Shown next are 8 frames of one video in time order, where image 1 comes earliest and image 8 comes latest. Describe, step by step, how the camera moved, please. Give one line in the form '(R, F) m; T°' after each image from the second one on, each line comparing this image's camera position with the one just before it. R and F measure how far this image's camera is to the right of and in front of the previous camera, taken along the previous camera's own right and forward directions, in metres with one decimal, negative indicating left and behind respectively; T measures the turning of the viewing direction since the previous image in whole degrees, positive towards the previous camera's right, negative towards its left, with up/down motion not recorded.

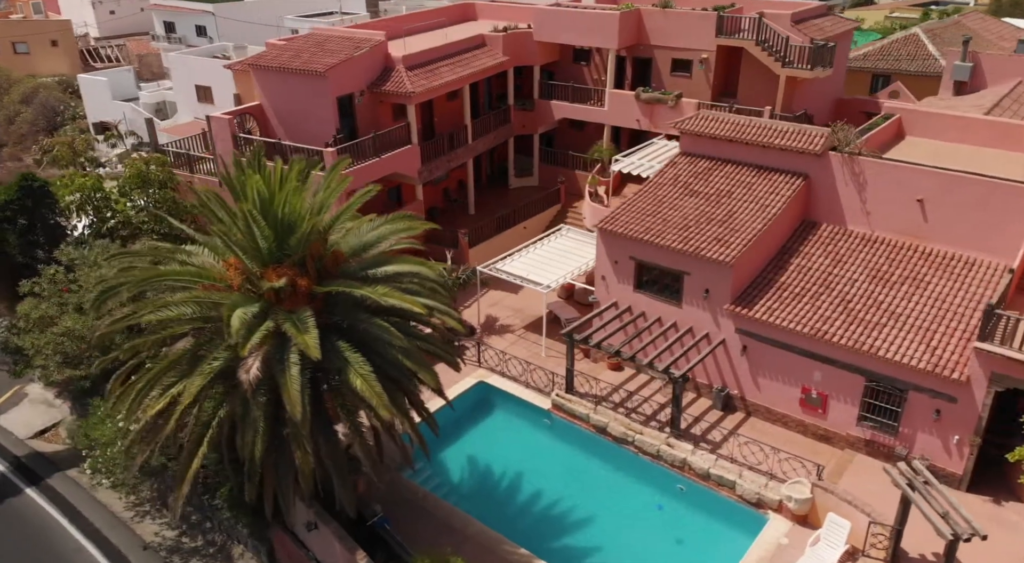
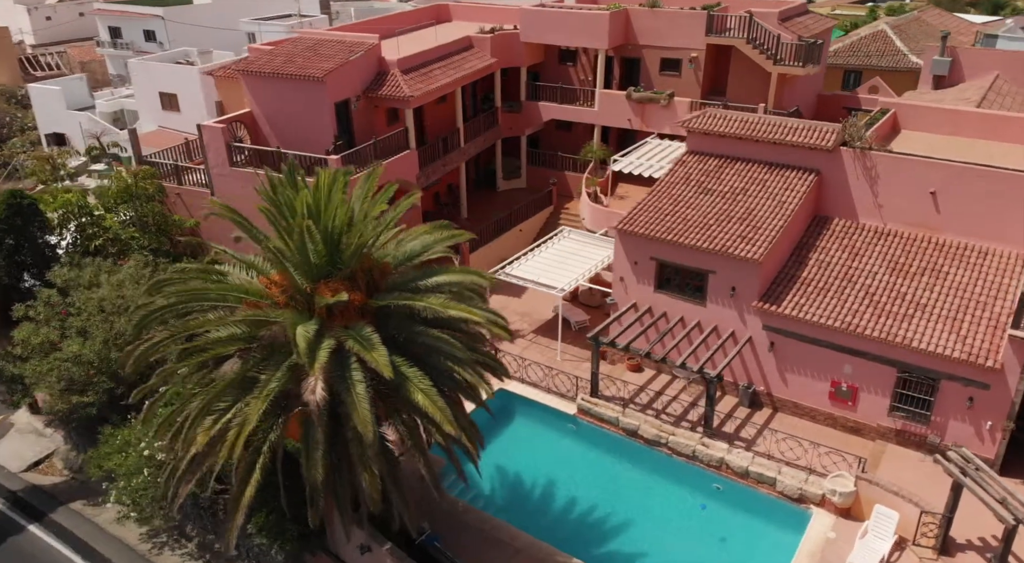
(-2.0, +0.4) m; +4°
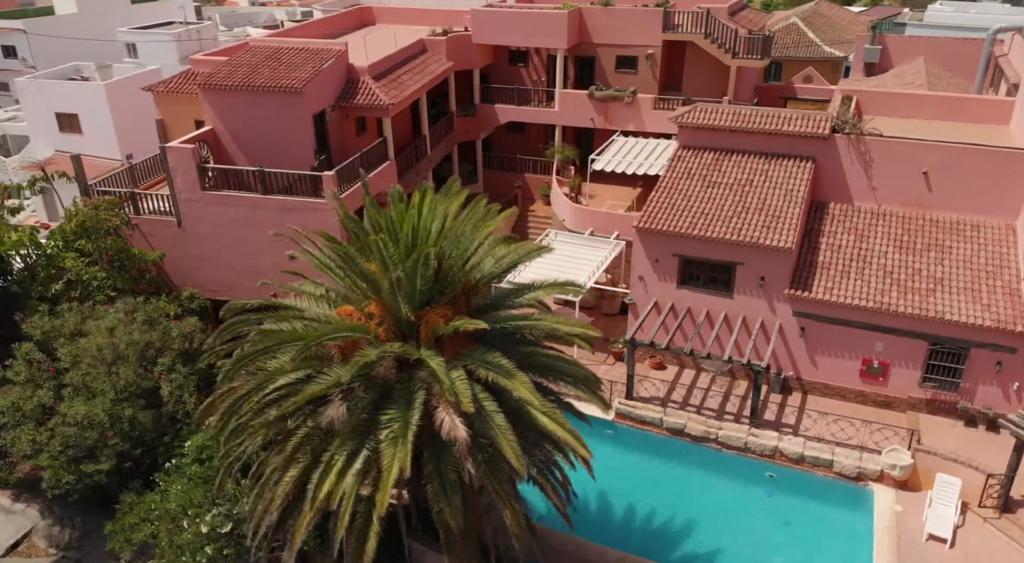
(-4.0, +1.1) m; +9°
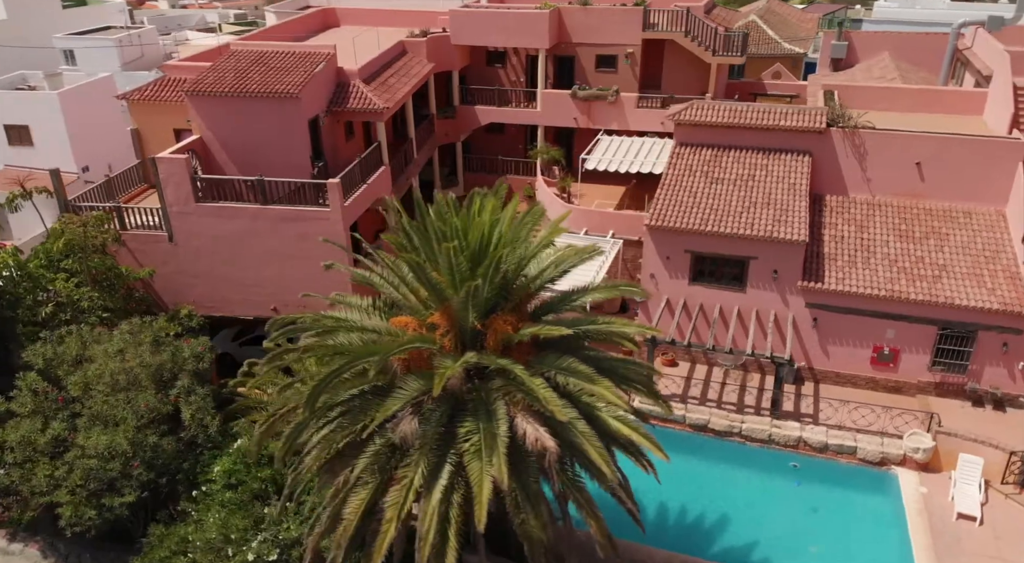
(-2.1, +0.4) m; +5°
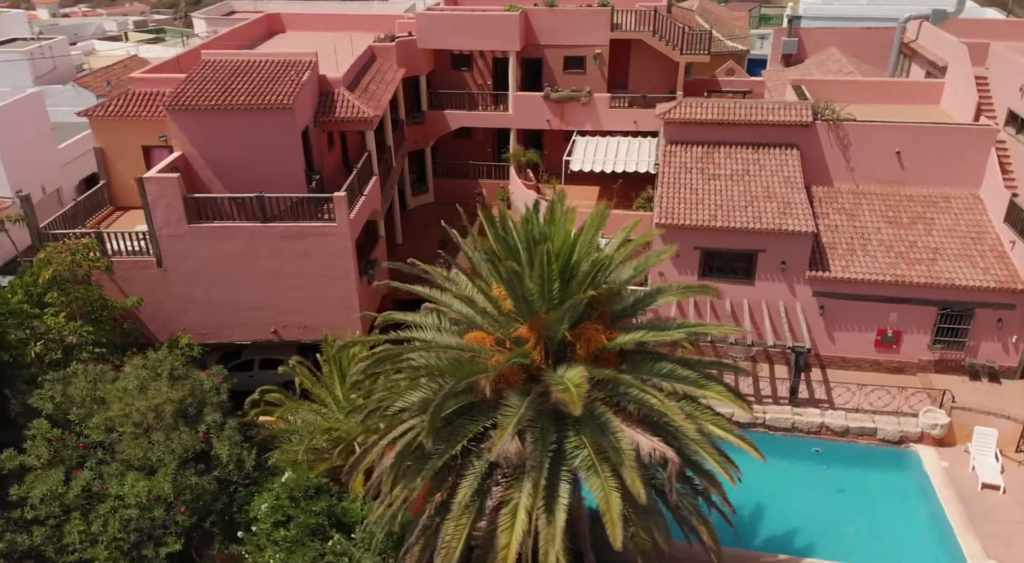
(-2.7, +0.5) m; +6°
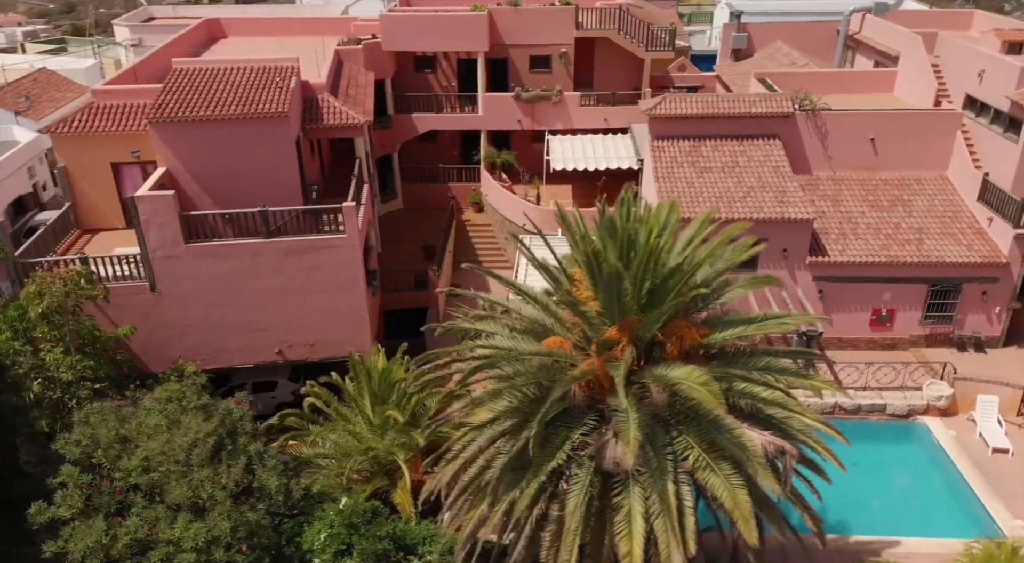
(-2.6, +0.4) m; +6°
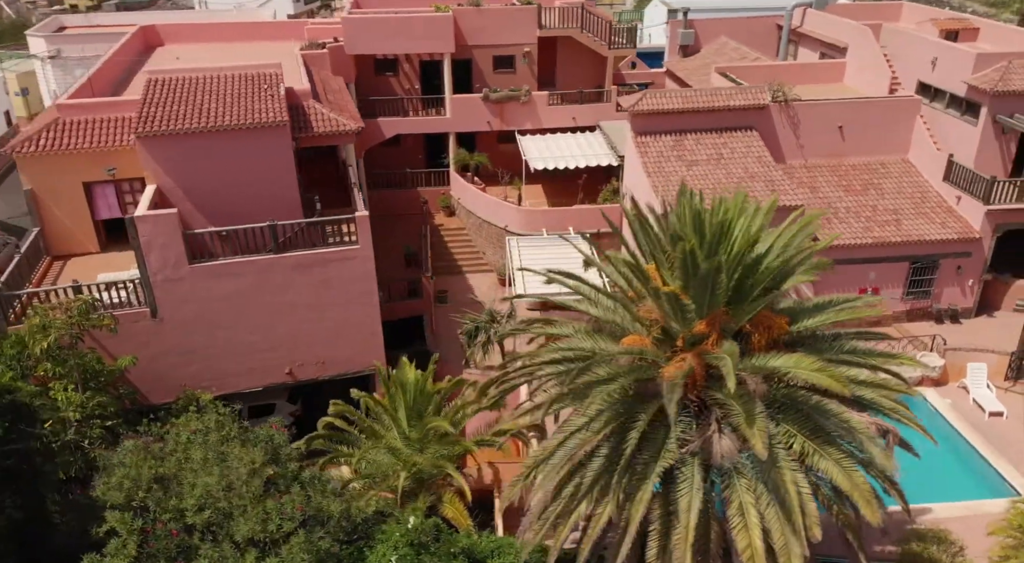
(-2.6, +0.4) m; +7°
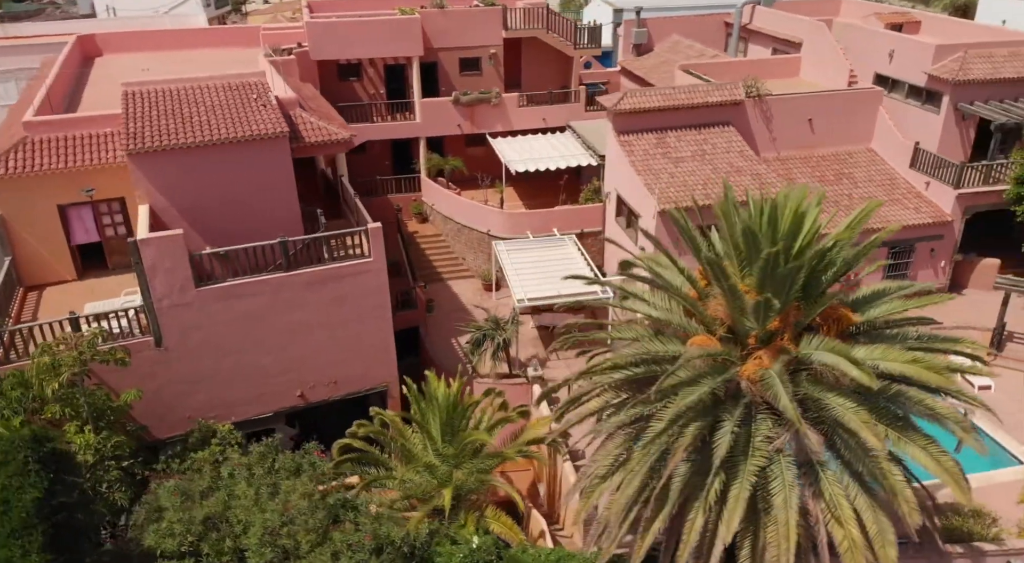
(-2.3, +0.4) m; +6°
